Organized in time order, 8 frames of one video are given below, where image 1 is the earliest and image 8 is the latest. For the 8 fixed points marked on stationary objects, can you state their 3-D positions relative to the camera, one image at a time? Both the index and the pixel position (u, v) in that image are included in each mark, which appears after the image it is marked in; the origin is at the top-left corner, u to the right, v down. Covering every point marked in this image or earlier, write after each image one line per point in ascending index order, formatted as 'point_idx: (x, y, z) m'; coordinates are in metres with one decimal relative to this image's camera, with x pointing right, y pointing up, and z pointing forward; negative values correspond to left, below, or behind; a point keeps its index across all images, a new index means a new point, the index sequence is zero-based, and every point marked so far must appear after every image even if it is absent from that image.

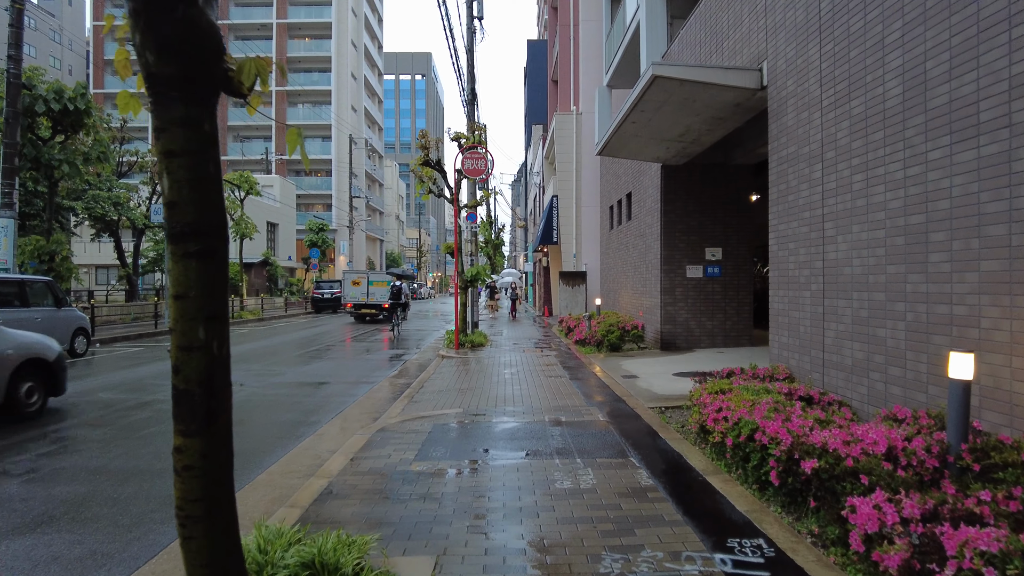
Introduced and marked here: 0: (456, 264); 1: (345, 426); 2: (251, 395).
0: (-1.4, +0.6, +15.0) m
1: (-1.9, -1.6, +7.1) m
2: (-3.8, -1.5, +9.0) m
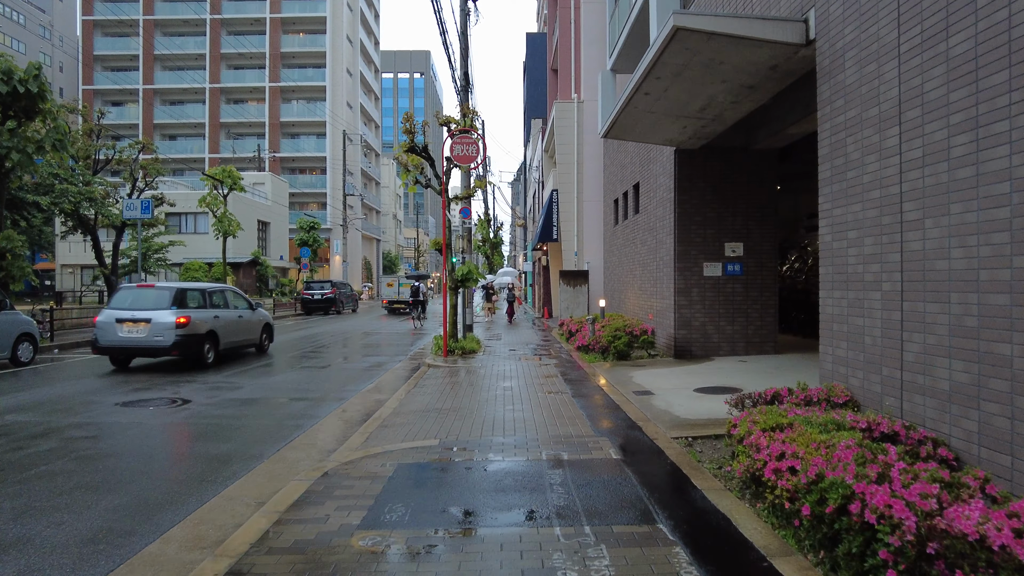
0: (-1.5, +0.6, +13.6) m
1: (-2.0, -1.6, +5.6) m
2: (-3.9, -1.5, +7.6) m
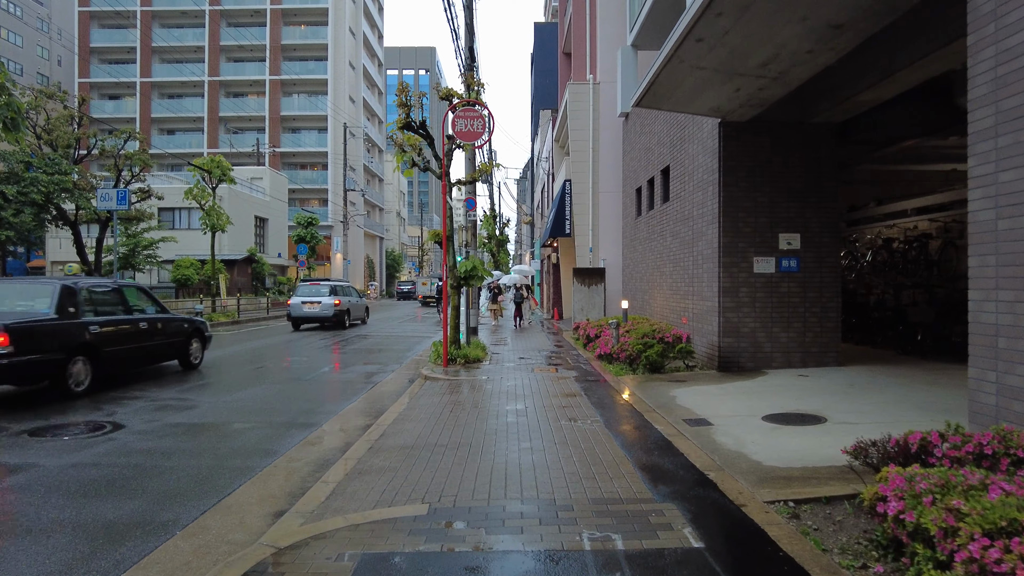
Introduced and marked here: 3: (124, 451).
0: (-1.3, +0.6, +11.8) m
1: (-1.9, -1.5, +3.9) m
2: (-3.7, -1.5, +5.9) m
3: (-3.6, -1.5, +5.7) m
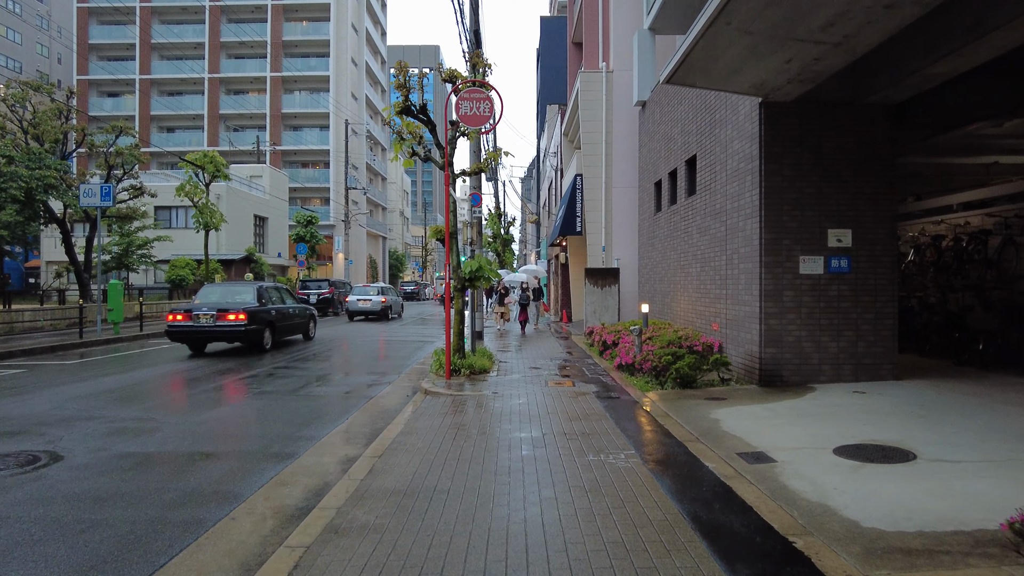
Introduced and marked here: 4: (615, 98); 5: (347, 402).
0: (-1.1, +0.6, +10.7) m
1: (-1.7, -1.6, +2.7) m
2: (-3.6, -1.5, +4.7) m
3: (-3.4, -1.5, +4.6) m
4: (+2.9, +5.4, +17.7) m
5: (-2.4, -1.6, +8.9) m
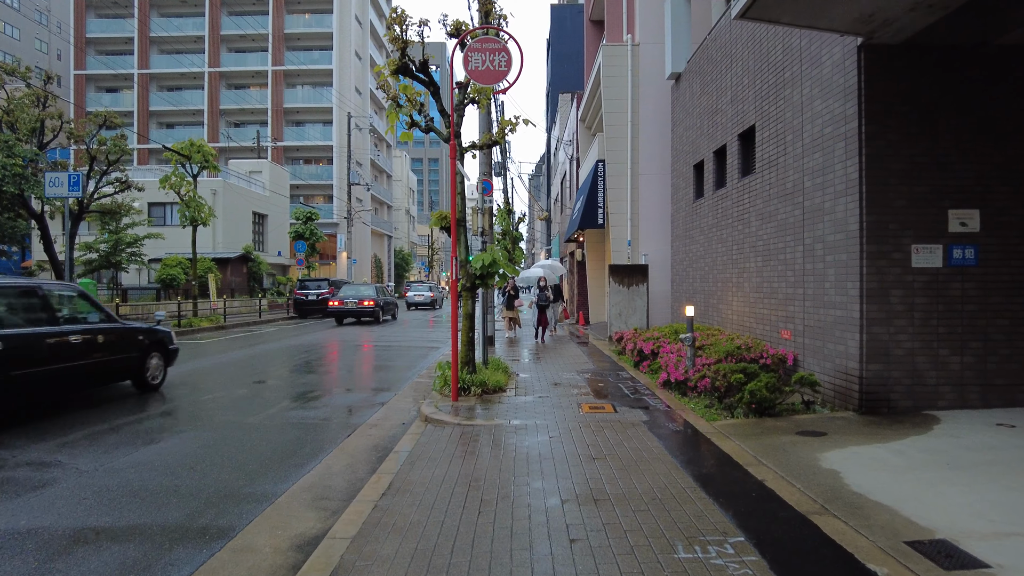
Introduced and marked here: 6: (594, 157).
0: (-0.8, +0.6, +8.8) m
1: (-1.5, -1.6, +0.9) m
2: (-3.4, -1.5, +2.9) m
3: (-3.2, -1.5, +2.8) m
4: (+3.3, +5.4, +15.7) m
5: (-2.1, -1.6, +7.0) m
6: (+2.4, +3.9, +18.7) m
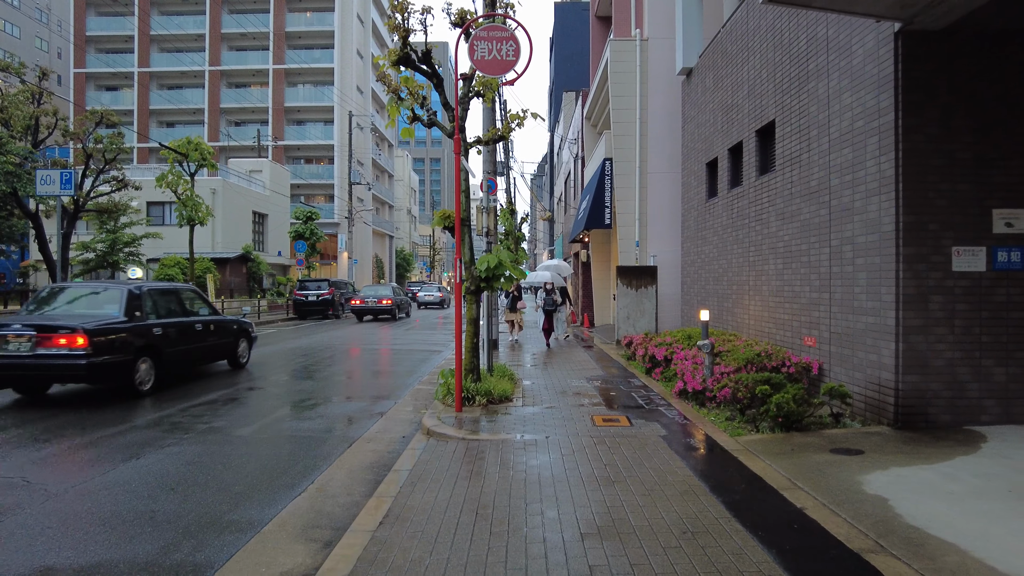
0: (-0.7, +0.6, +8.3) m
1: (-1.5, -1.6, +0.4) m
2: (-3.3, -1.6, +2.5) m
3: (-3.1, -1.6, +2.3) m
4: (+3.4, +5.4, +15.3) m
5: (-2.0, -1.6, +6.6) m
6: (+2.6, +3.8, +18.2) m
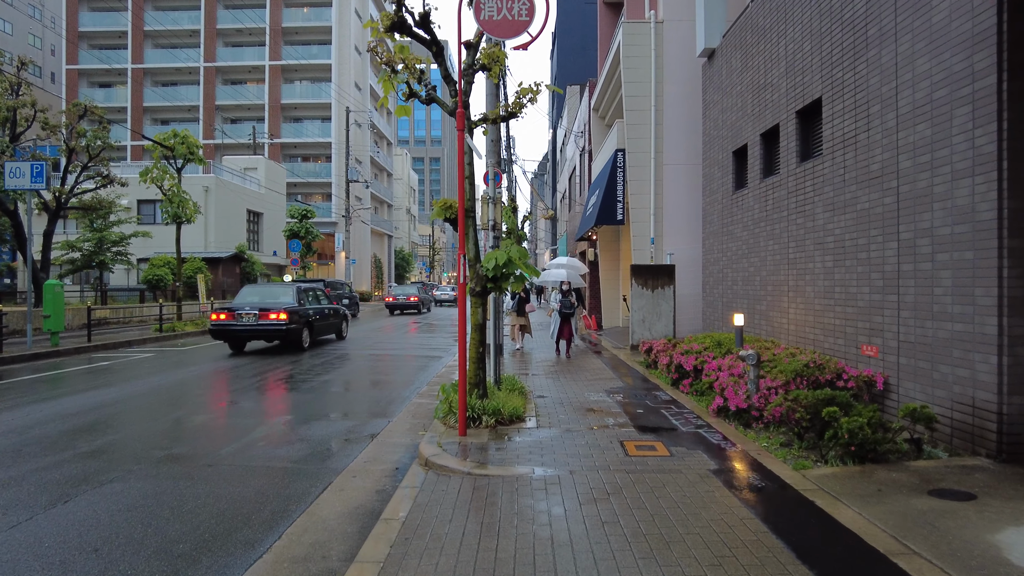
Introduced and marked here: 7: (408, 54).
0: (-0.6, +0.5, +7.3) m
1: (-1.3, -1.6, -0.7) m
2: (-3.1, -1.6, +1.4) m
3: (-3.0, -1.6, +1.2) m
4: (+3.5, +5.3, +14.2) m
5: (-1.9, -1.6, +5.5) m
6: (+2.7, +3.8, +17.1) m
7: (-1.2, +2.7, +7.1) m
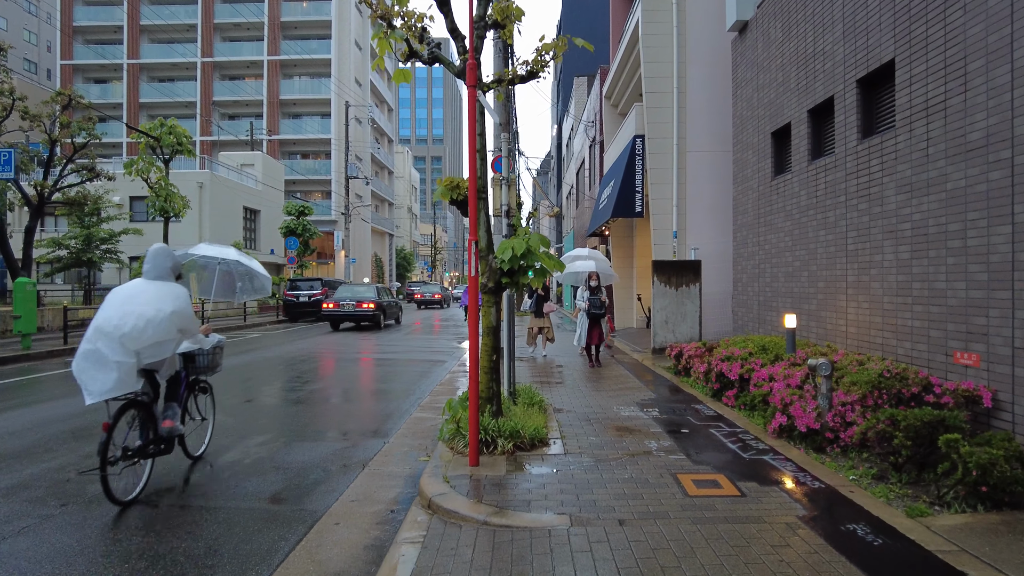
0: (-0.4, +0.6, +6.1) m
1: (-1.2, -1.6, -1.8) m
2: (-3.0, -1.5, +0.2) m
3: (-2.8, -1.5, +0.1) m
4: (+3.7, +5.4, +13.0) m
5: (-1.7, -1.6, +4.3) m
6: (+2.9, +3.9, +16.0) m
7: (-1.0, +2.7, +6.0) m
